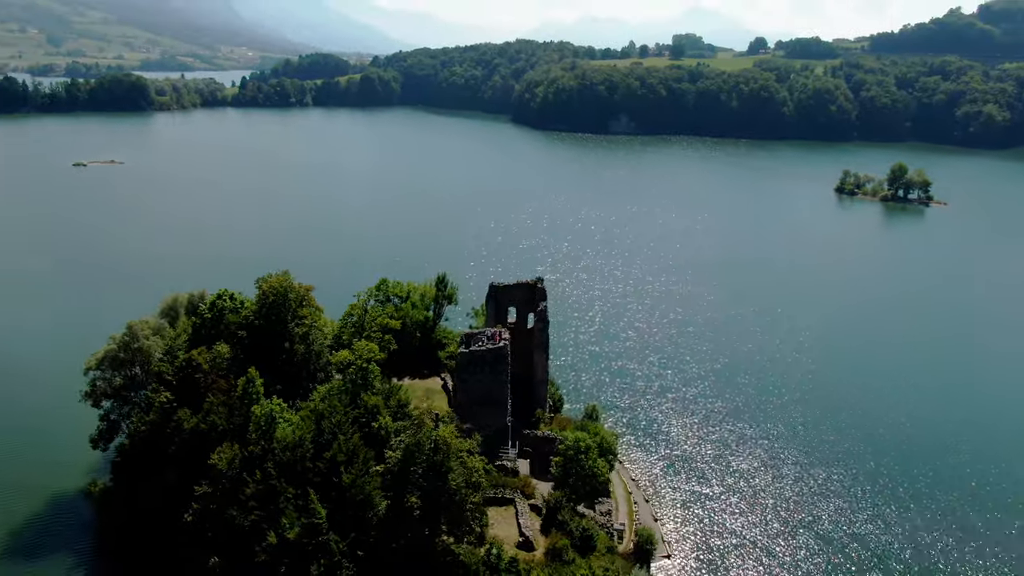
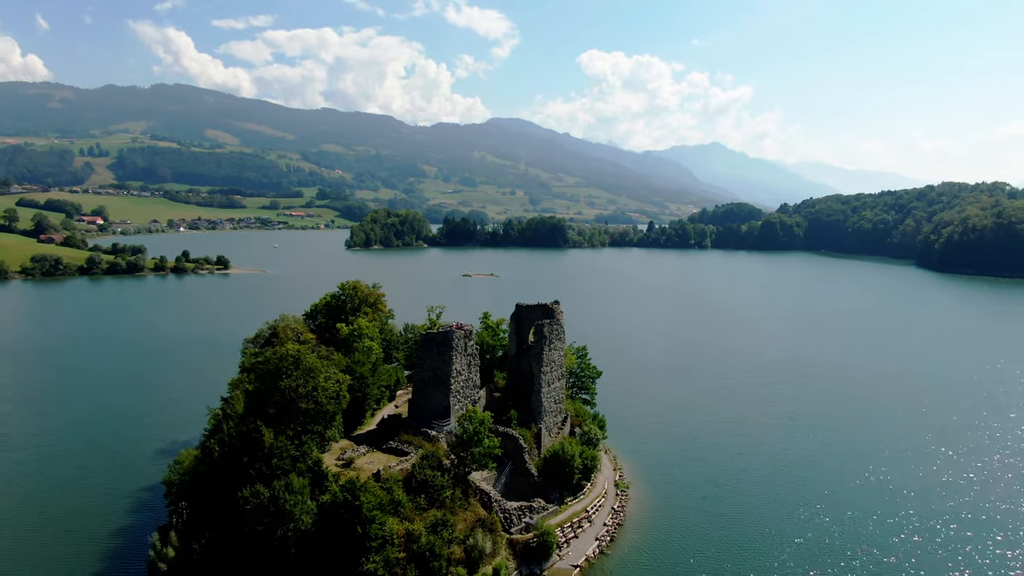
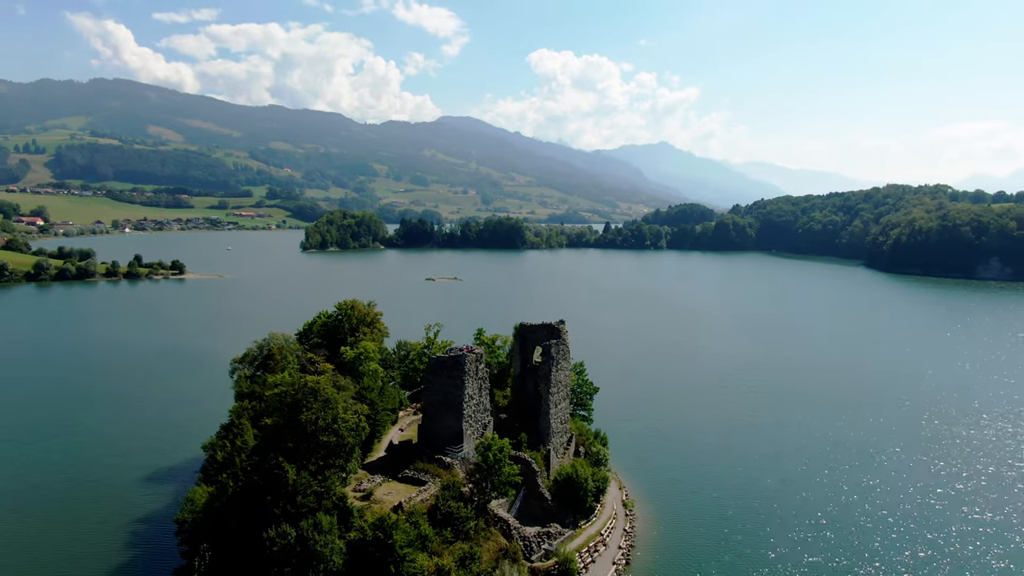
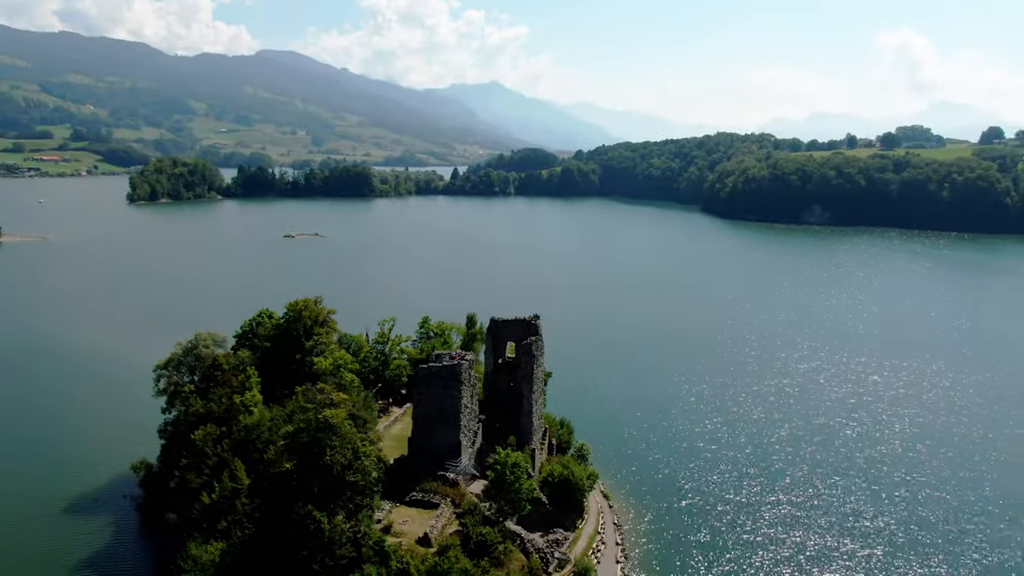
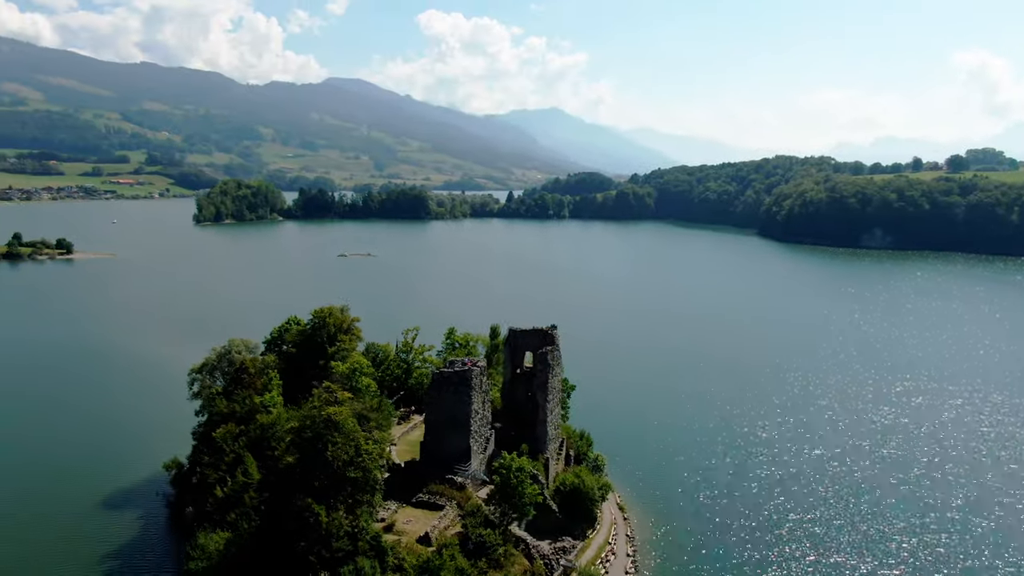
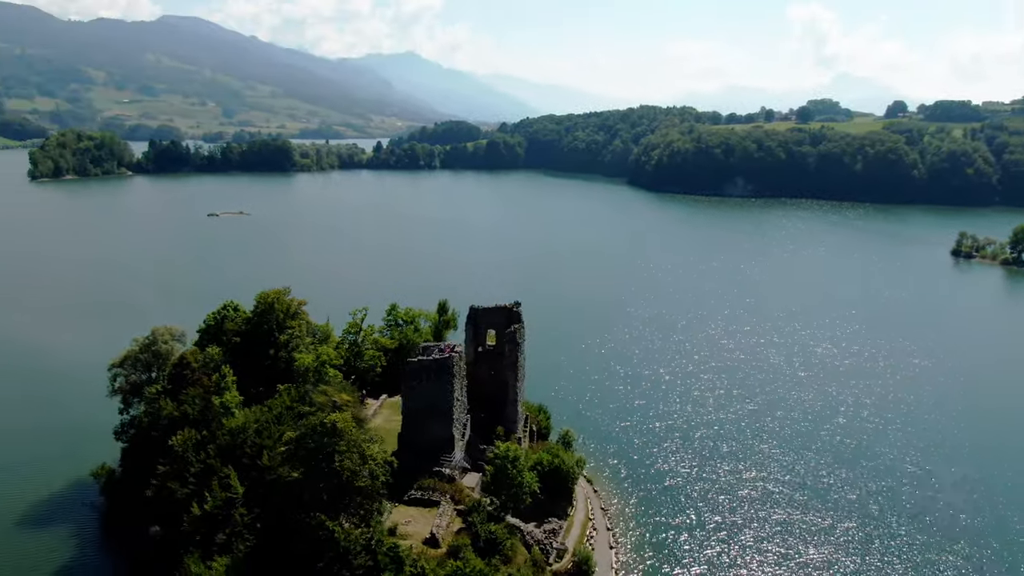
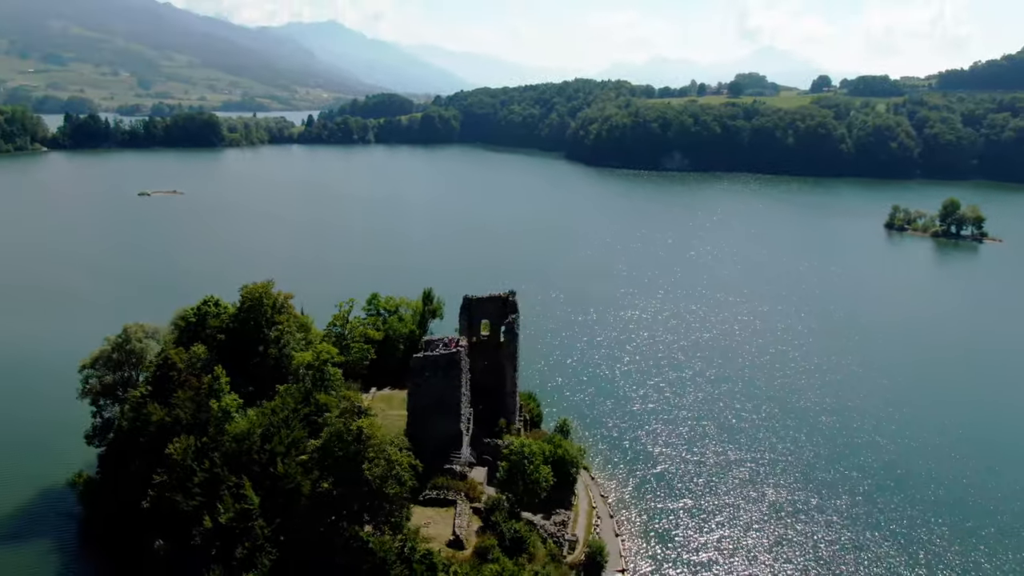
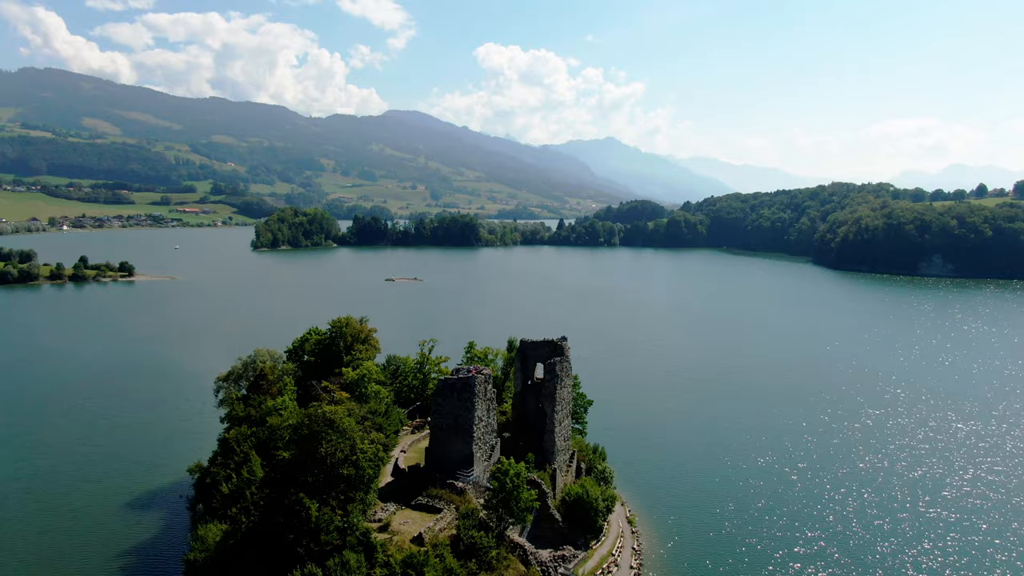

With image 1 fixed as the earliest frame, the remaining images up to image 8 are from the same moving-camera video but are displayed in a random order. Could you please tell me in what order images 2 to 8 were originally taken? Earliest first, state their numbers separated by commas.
7, 6, 4, 5, 8, 3, 2
